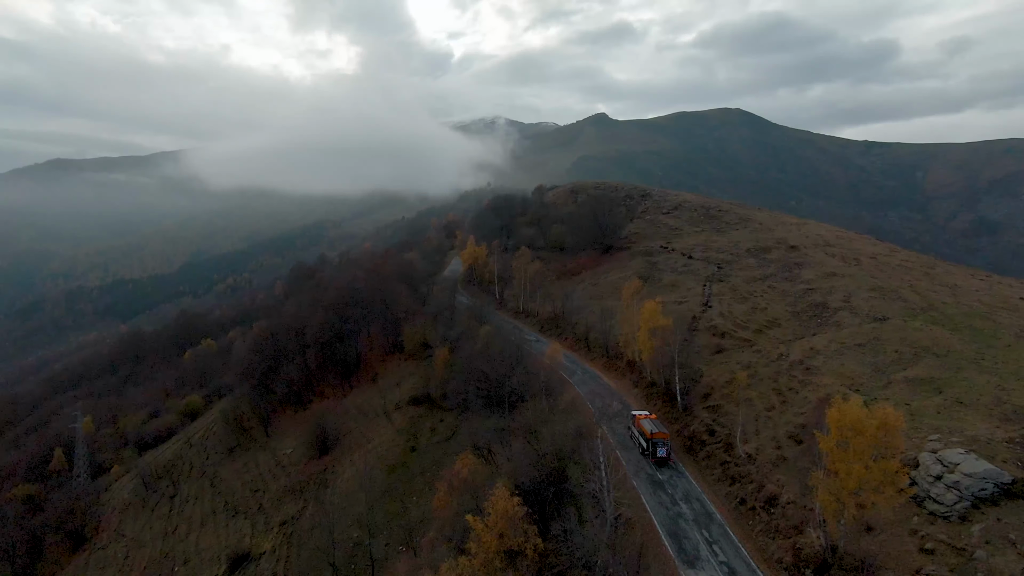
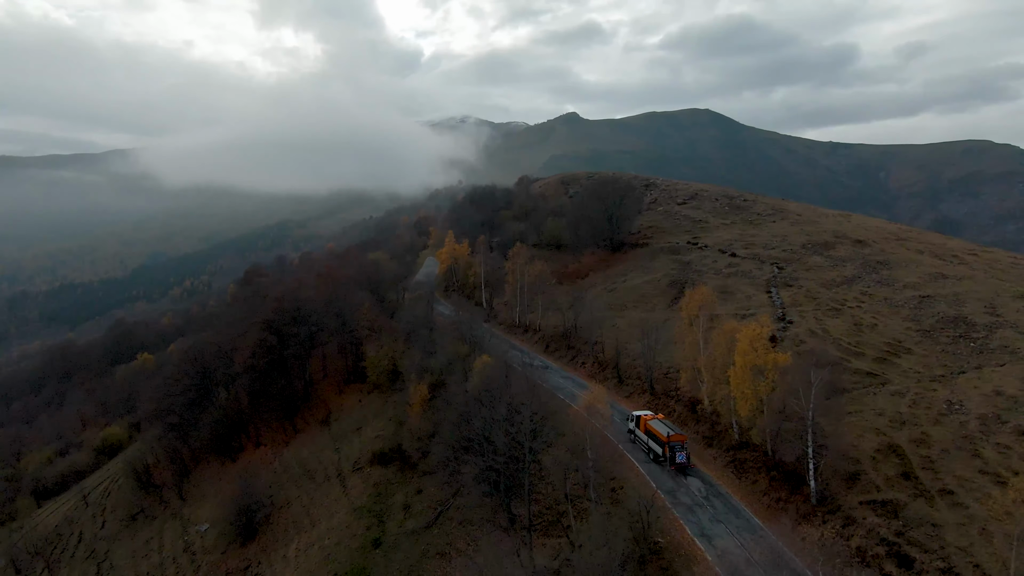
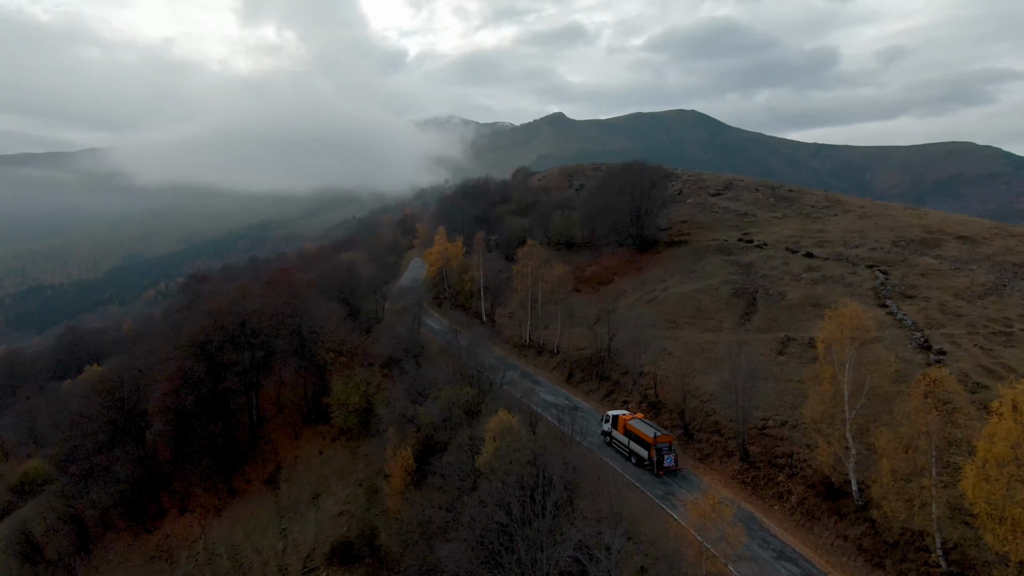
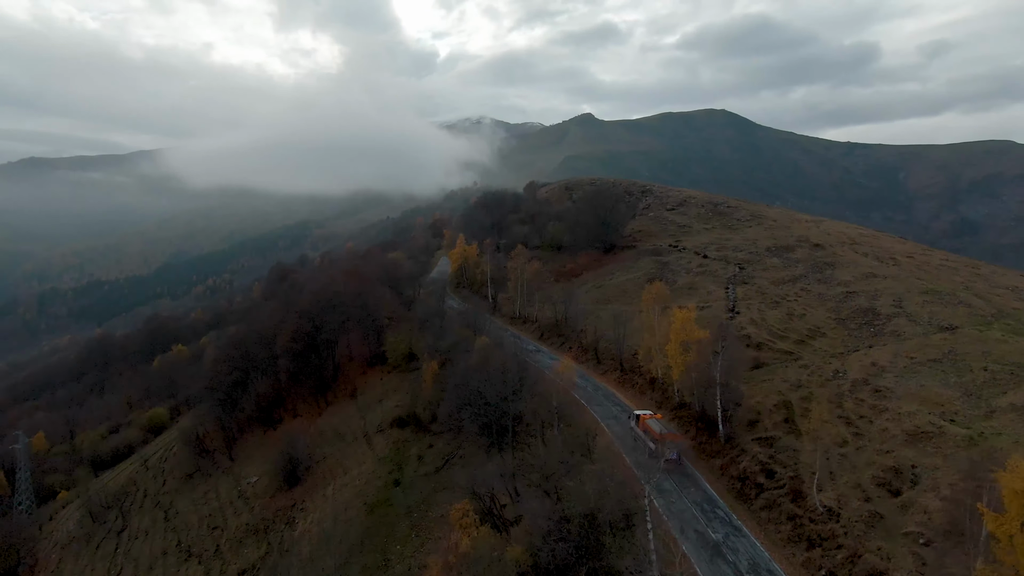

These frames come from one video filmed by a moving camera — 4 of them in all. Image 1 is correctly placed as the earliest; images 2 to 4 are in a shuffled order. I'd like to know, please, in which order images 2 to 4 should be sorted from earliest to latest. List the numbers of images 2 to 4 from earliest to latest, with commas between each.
4, 2, 3
